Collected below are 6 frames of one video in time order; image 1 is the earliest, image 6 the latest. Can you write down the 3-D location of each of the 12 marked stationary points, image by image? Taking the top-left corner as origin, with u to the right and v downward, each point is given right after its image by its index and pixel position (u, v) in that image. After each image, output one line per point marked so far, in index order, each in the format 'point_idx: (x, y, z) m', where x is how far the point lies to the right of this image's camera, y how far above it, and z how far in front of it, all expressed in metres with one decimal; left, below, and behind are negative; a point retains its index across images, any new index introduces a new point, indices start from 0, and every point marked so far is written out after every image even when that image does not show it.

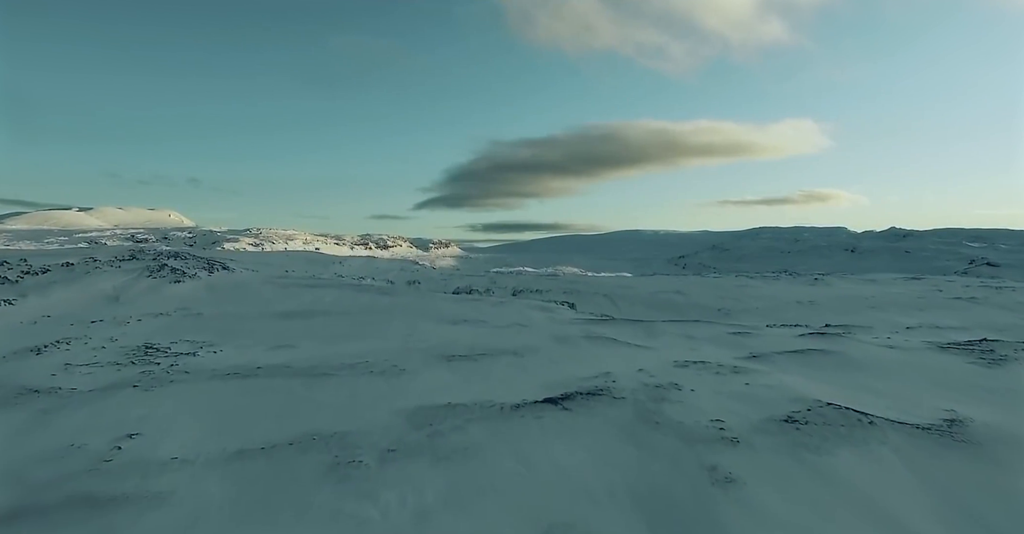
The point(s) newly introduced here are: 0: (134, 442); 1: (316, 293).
0: (-4.4, -2.0, +6.8) m
1: (-6.2, -0.9, +18.6) m
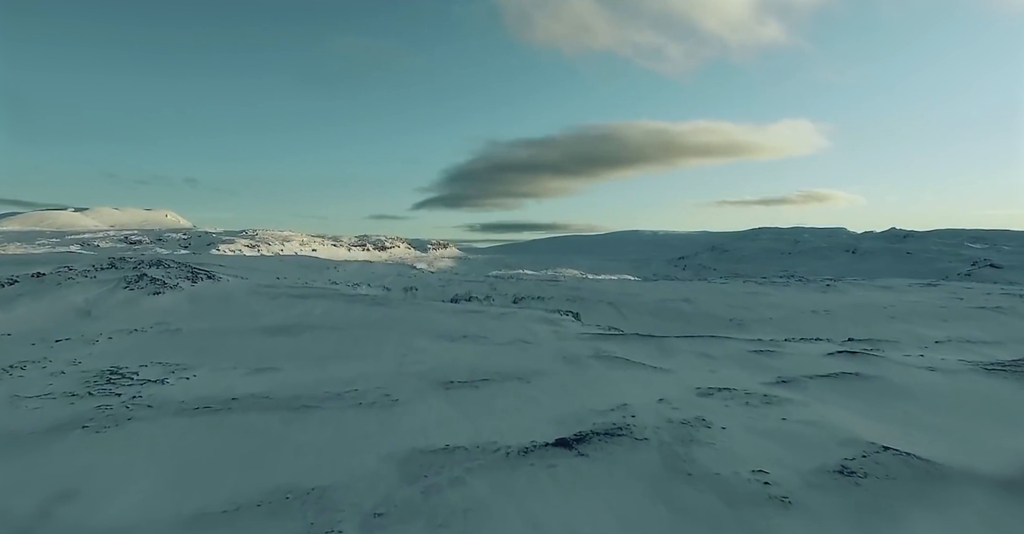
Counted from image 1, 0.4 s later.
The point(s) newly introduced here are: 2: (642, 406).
0: (-4.3, -2.3, +5.7) m
1: (-6.2, -1.2, +17.5) m
2: (+1.9, -2.1, +8.7) m
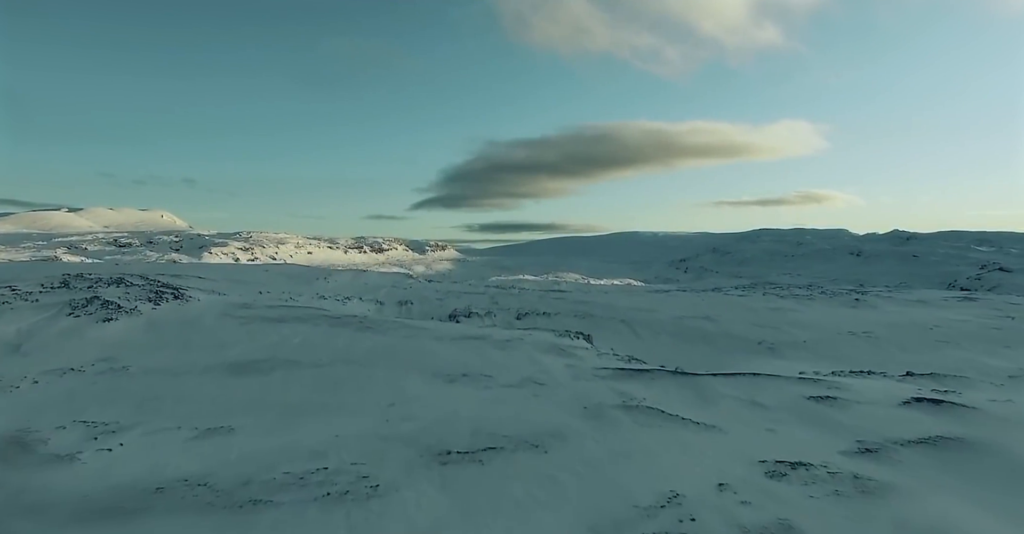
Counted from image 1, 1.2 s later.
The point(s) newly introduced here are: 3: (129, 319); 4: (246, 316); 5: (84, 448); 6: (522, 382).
0: (-4.1, -2.8, +3.5) m
1: (-6.0, -1.7, +15.4) m
2: (+2.1, -2.6, +6.6) m
3: (-9.3, -1.3, +14.2) m
4: (-7.6, -1.4, +16.7) m
5: (-5.7, -2.4, +7.8) m
6: (+0.2, -2.3, +11.8) m
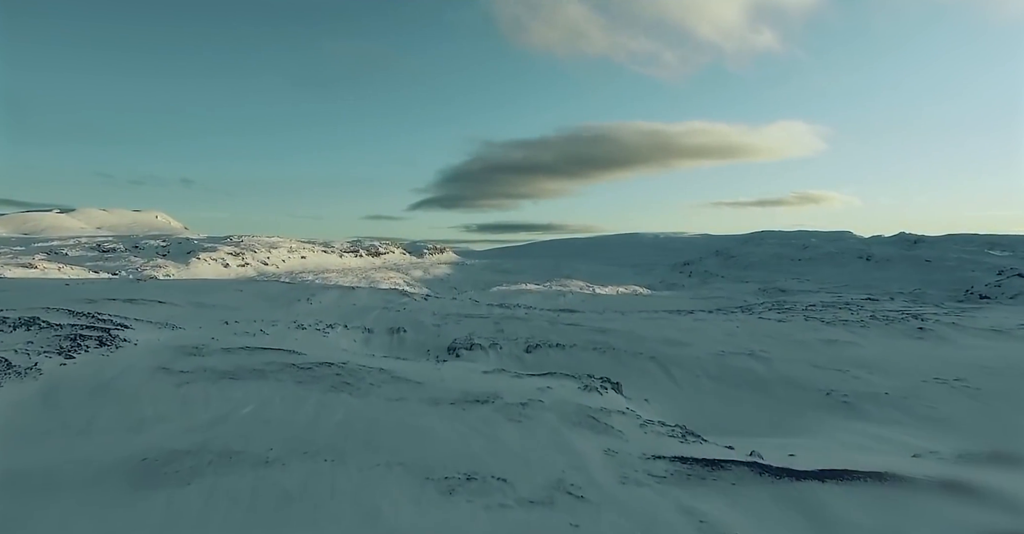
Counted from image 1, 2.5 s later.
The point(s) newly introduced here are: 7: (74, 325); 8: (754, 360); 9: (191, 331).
0: (-3.7, -3.7, 0.0) m
1: (-5.7, -2.6, +11.8) m
2: (+2.5, -3.5, +3.0) m
3: (-8.9, -2.1, +10.7) m
4: (-7.2, -2.3, +13.1) m
5: (-5.3, -3.3, +4.2) m
6: (+0.6, -3.2, +8.3) m
7: (-10.9, -1.4, +14.6) m
8: (+7.7, -2.9, +18.7) m
9: (-9.9, -1.9, +18.1) m
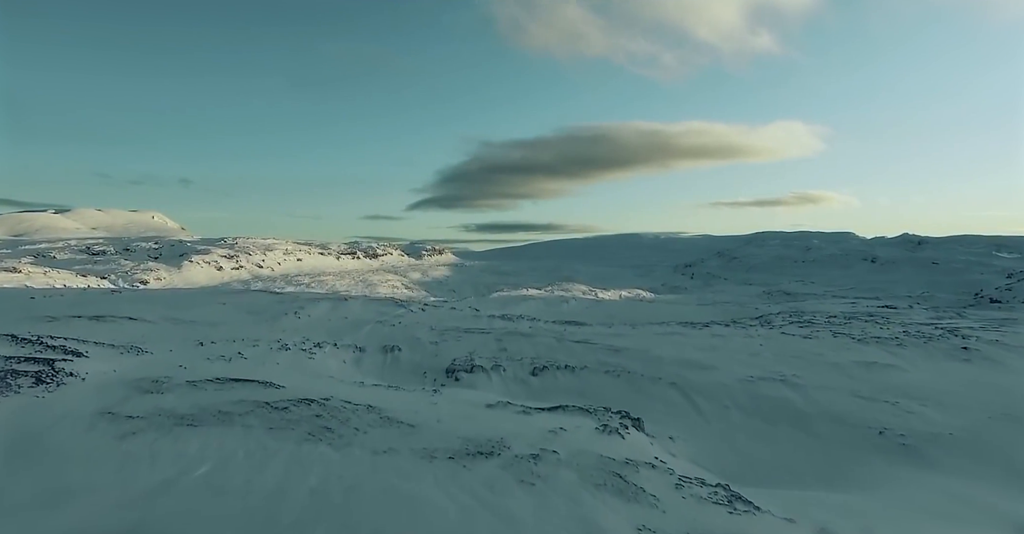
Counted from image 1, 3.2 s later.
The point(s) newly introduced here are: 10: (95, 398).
0: (-3.5, -4.2, -2.0) m
1: (-5.5, -3.1, +9.8) m
2: (+2.7, -4.0, +1.1) m
3: (-8.7, -2.6, +8.7) m
4: (-7.0, -2.7, +11.1) m
5: (-5.1, -3.8, +2.3) m
6: (+0.7, -3.7, +6.3) m
7: (-10.7, -1.9, +12.6) m
8: (+7.9, -3.4, +16.8) m
9: (-9.7, -2.4, +16.1) m
10: (-8.1, -2.6, +11.4) m
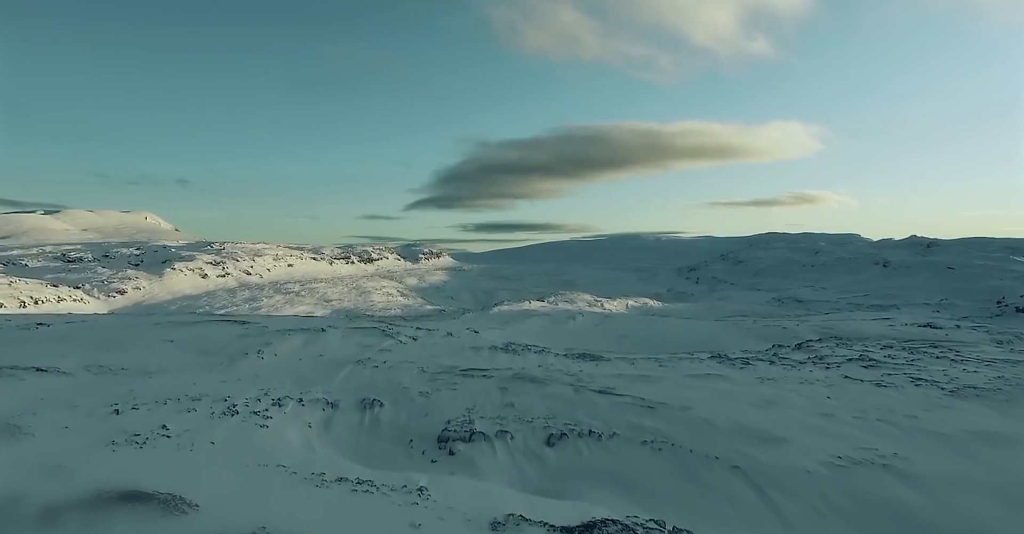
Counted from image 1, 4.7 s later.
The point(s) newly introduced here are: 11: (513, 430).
0: (-3.2, -5.3, -6.4) m
1: (-5.2, -4.1, +5.5) m
2: (+3.0, -5.0, -3.2) m
3: (-8.4, -3.7, +4.3) m
4: (-6.8, -3.8, +6.8) m
5: (-4.8, -4.8, -2.1) m
6: (+1.0, -4.7, +2.0) m
7: (-10.4, -3.0, +8.2) m
8: (+8.2, -4.5, +12.5) m
9: (-9.5, -3.5, +11.7) m
10: (-7.8, -3.6, +7.0) m
11: (+0.1, -4.4, +16.0) m
